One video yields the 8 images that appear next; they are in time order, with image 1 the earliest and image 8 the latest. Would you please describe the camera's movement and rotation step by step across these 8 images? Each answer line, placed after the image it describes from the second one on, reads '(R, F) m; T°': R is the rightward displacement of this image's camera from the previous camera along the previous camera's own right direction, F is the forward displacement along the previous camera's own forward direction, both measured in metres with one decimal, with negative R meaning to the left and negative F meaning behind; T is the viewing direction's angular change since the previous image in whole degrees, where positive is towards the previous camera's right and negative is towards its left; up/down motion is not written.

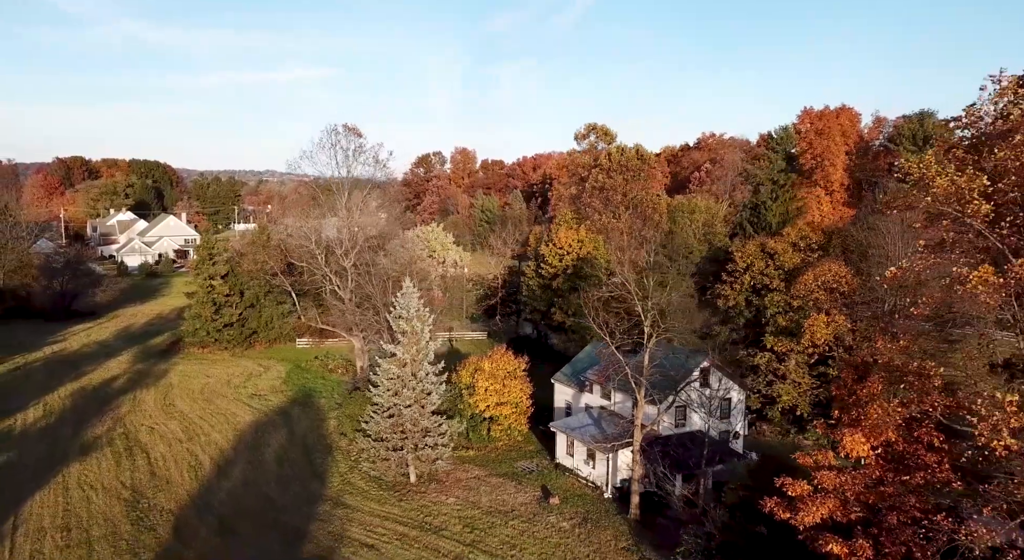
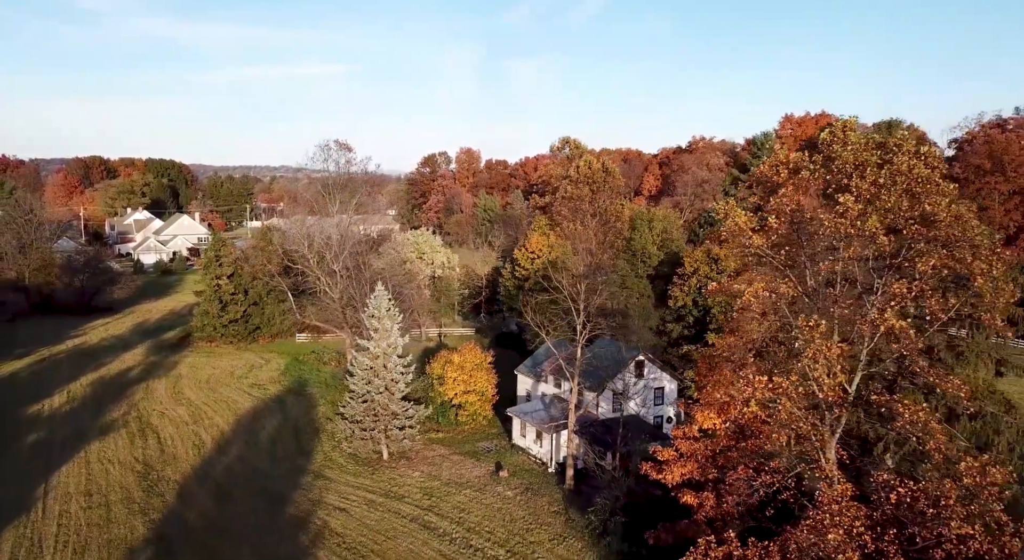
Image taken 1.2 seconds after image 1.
(+1.5, -2.4) m; -1°
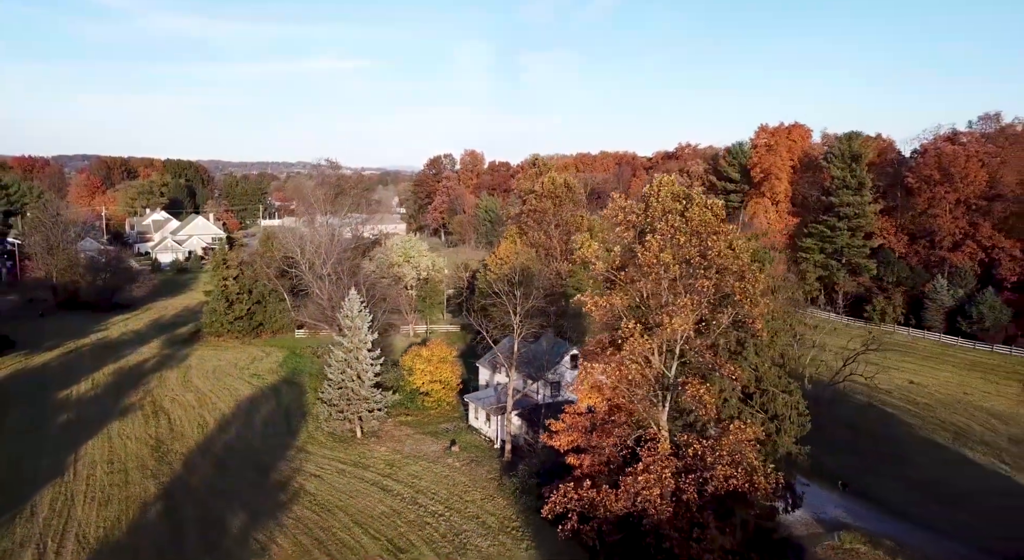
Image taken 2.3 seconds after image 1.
(+2.1, -3.2) m; -1°
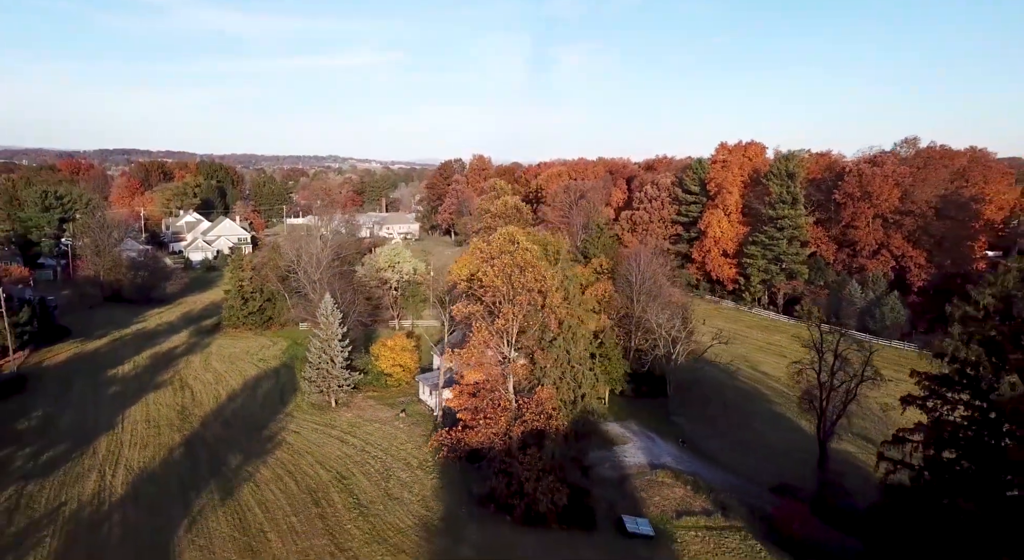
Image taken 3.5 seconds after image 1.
(+3.9, -6.4) m; -2°
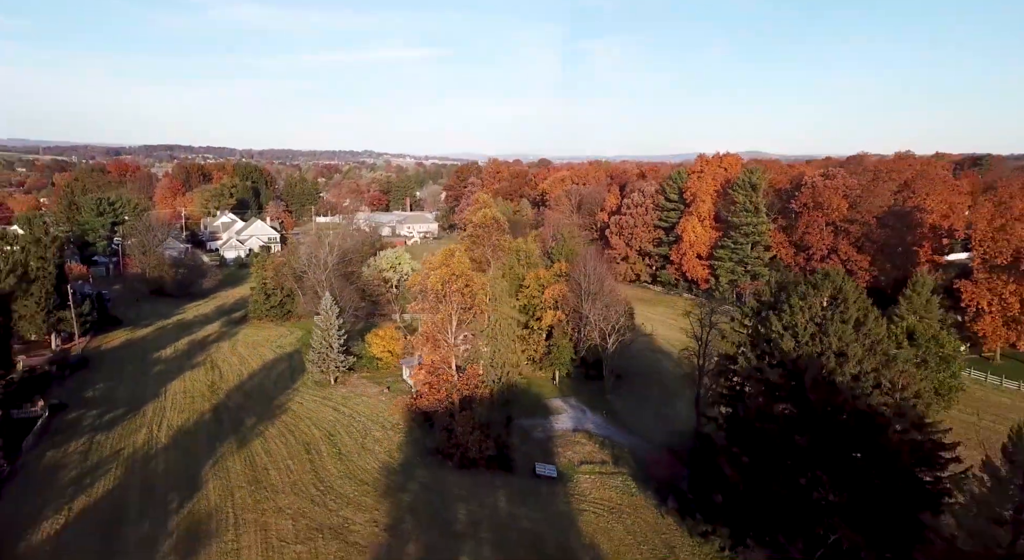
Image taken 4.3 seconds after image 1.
(+3.5, -5.9) m; -3°
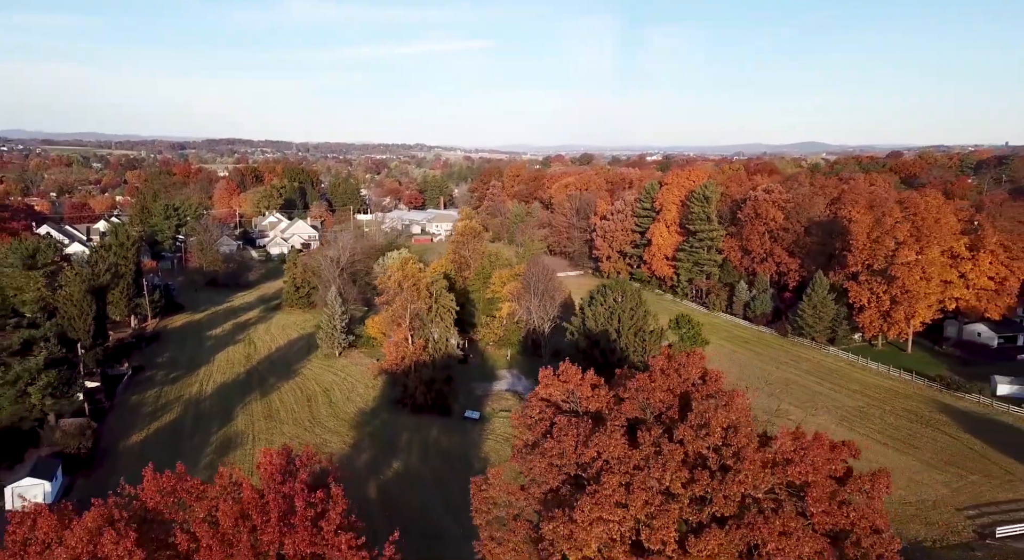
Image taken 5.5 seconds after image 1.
(+6.0, -9.6) m; -4°
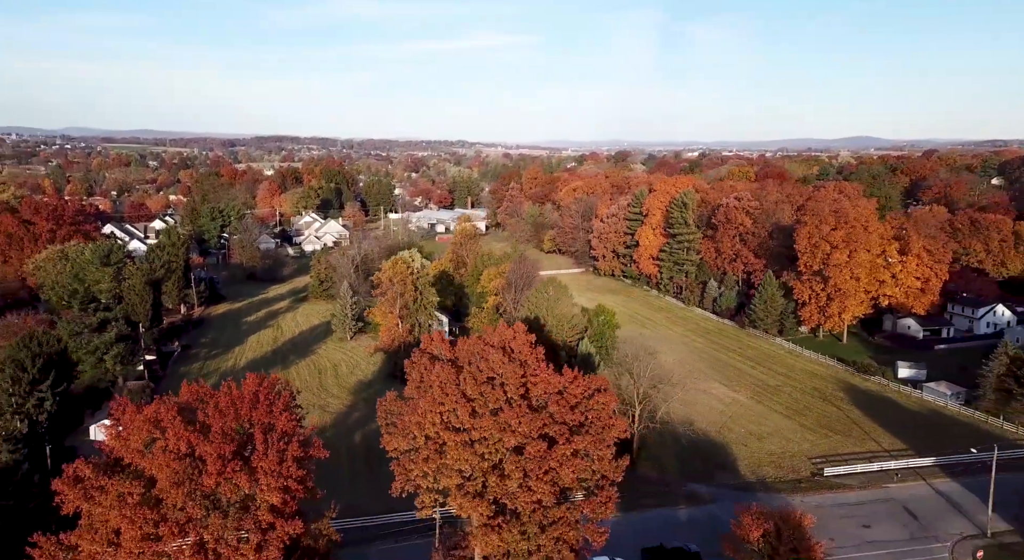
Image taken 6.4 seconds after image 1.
(+4.5, -7.4) m; -4°
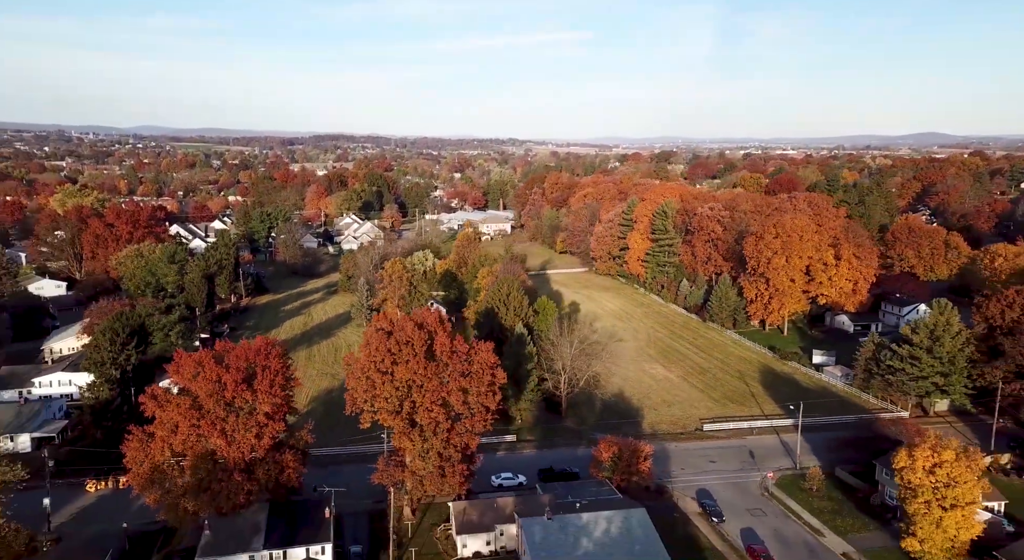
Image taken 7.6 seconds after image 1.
(+5.8, -9.3) m; -4°
